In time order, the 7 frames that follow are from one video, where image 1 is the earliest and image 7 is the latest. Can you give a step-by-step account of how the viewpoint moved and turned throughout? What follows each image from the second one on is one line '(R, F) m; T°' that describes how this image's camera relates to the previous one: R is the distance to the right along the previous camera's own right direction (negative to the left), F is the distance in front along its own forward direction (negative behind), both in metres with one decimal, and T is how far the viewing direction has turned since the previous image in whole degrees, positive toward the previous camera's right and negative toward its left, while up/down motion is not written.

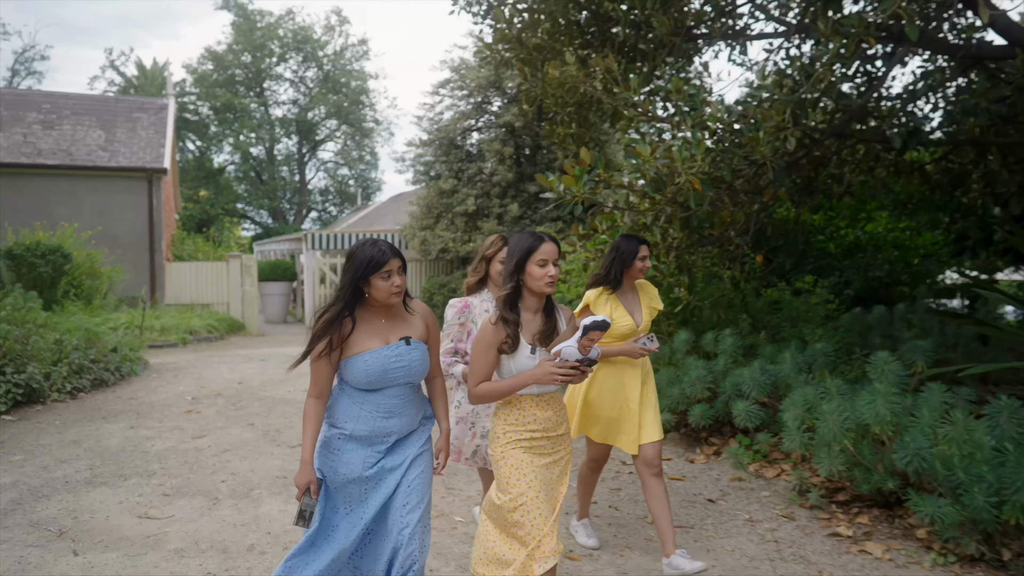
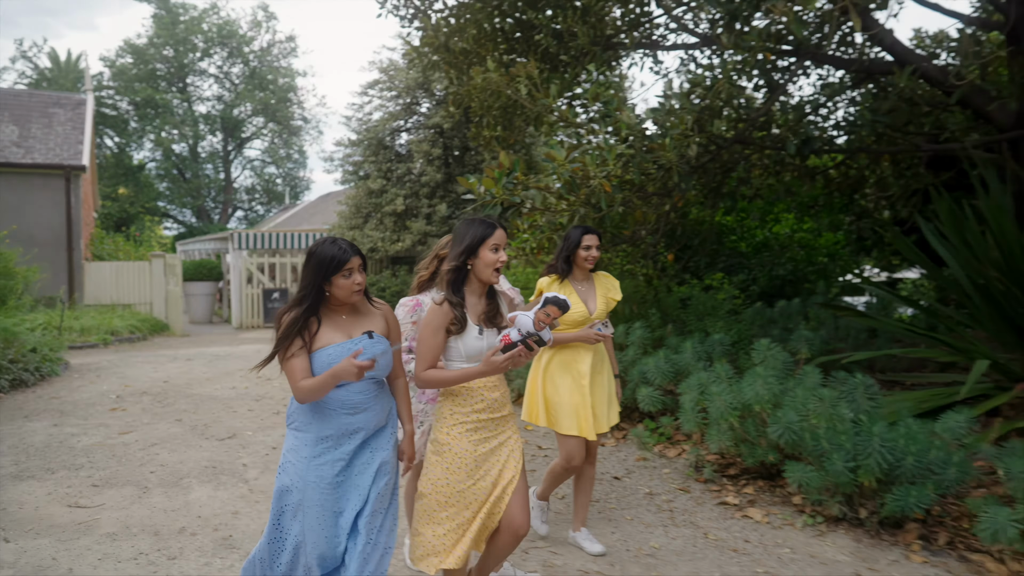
(+0.1, -0.3) m; +5°
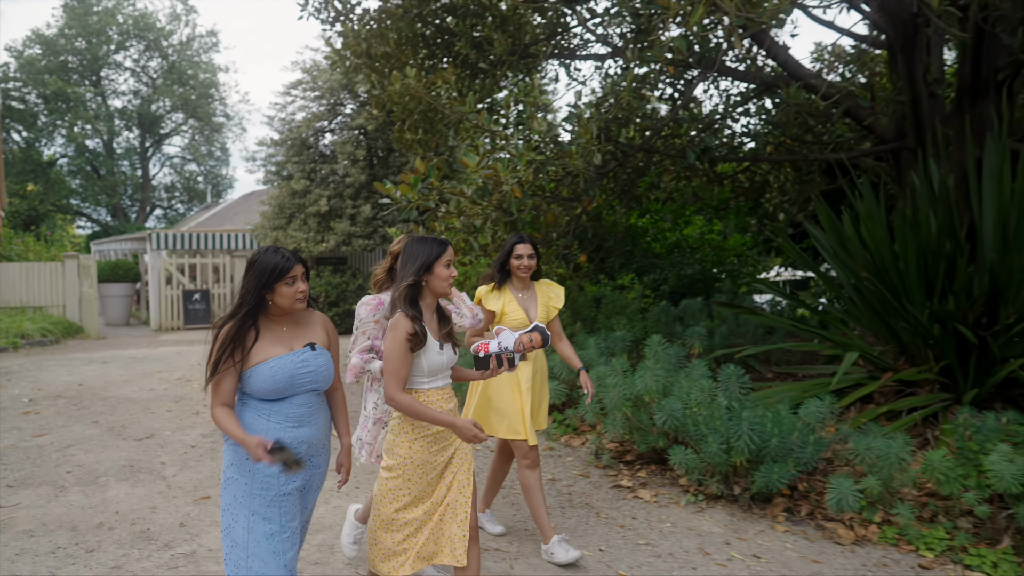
(+0.1, -0.3) m; +5°
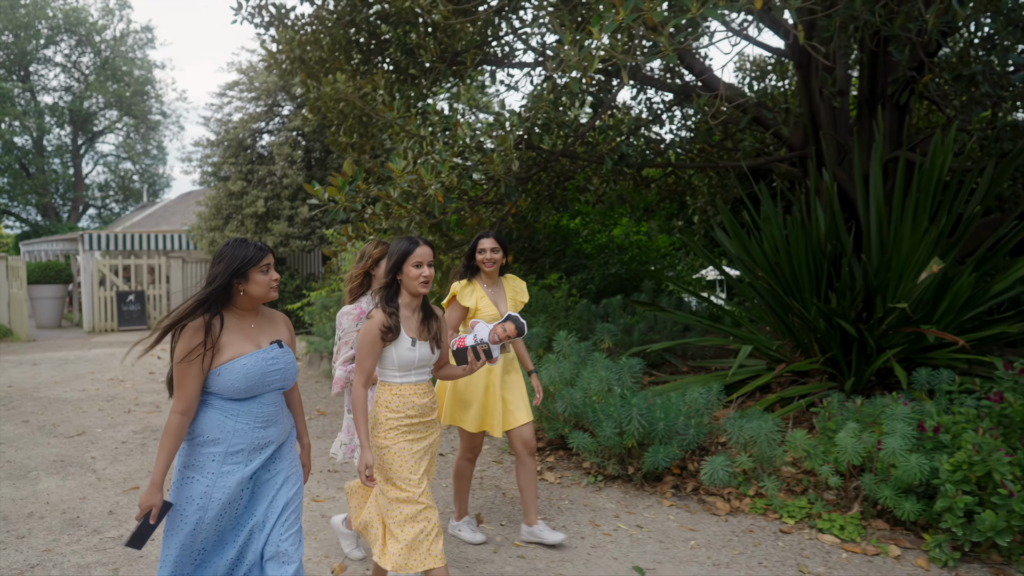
(+0.2, -0.4) m; +4°
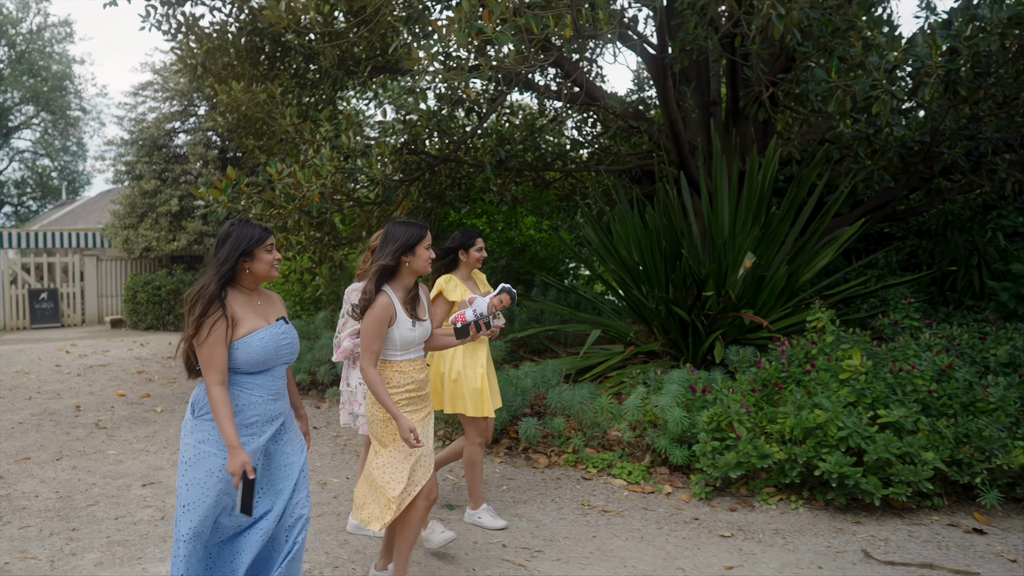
(+0.6, -0.8) m; +4°
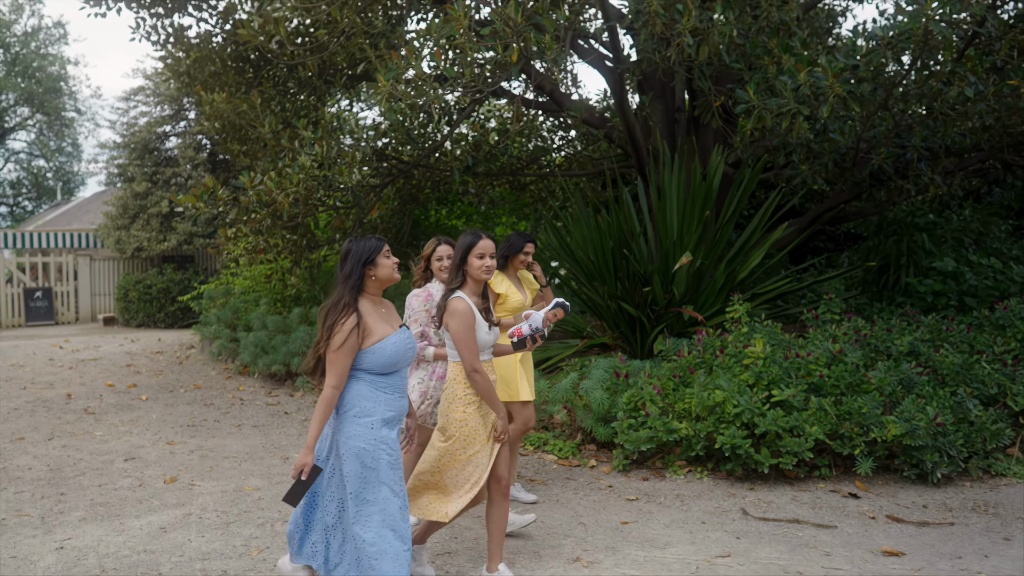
(+0.4, -0.6) m; 0°
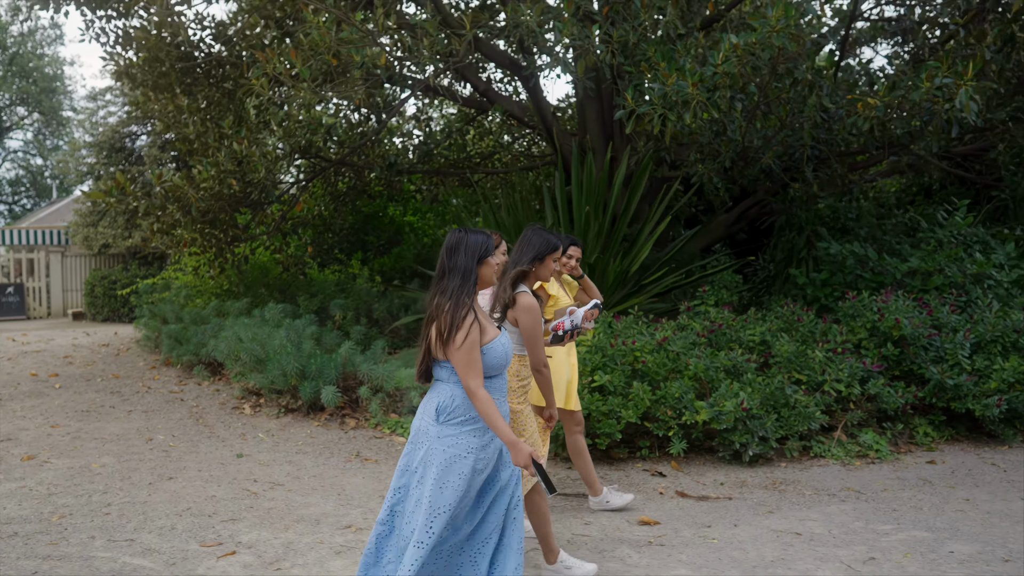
(+1.2, -0.3) m; -1°
